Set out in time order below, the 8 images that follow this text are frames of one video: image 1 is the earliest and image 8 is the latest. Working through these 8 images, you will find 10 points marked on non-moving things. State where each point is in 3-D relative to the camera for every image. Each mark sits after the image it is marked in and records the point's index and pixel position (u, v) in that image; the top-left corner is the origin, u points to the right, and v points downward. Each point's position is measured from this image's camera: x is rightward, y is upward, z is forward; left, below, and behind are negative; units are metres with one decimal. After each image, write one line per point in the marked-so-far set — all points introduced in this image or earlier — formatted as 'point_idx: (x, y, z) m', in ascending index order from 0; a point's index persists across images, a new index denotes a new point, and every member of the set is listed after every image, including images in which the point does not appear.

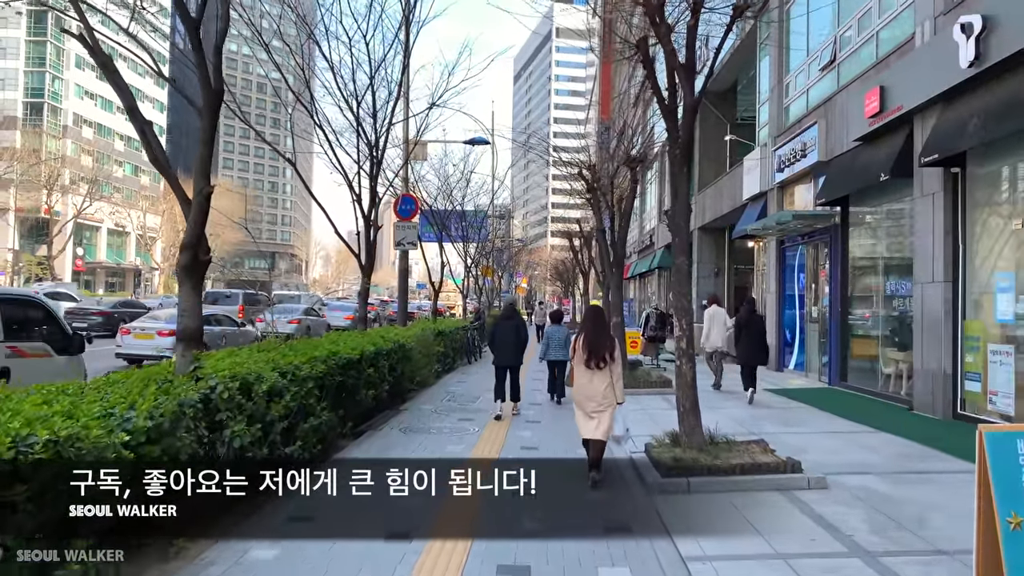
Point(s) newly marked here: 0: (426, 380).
0: (-1.4, -1.4, +12.9) m
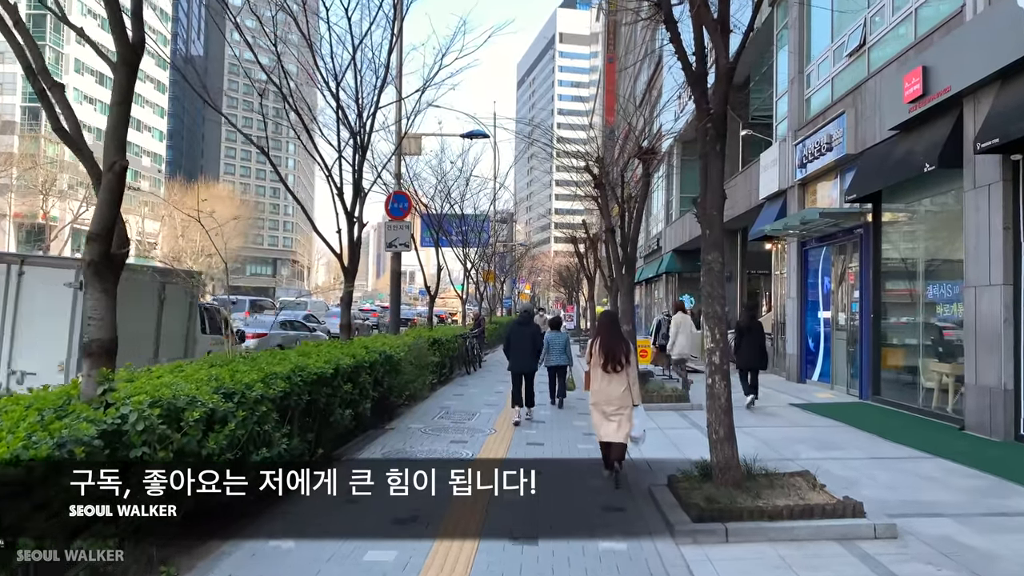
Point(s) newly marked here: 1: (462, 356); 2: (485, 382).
0: (-1.4, -1.5, +11.8) m
1: (-1.0, -1.4, +16.7) m
2: (-0.5, -1.8, +15.5) m
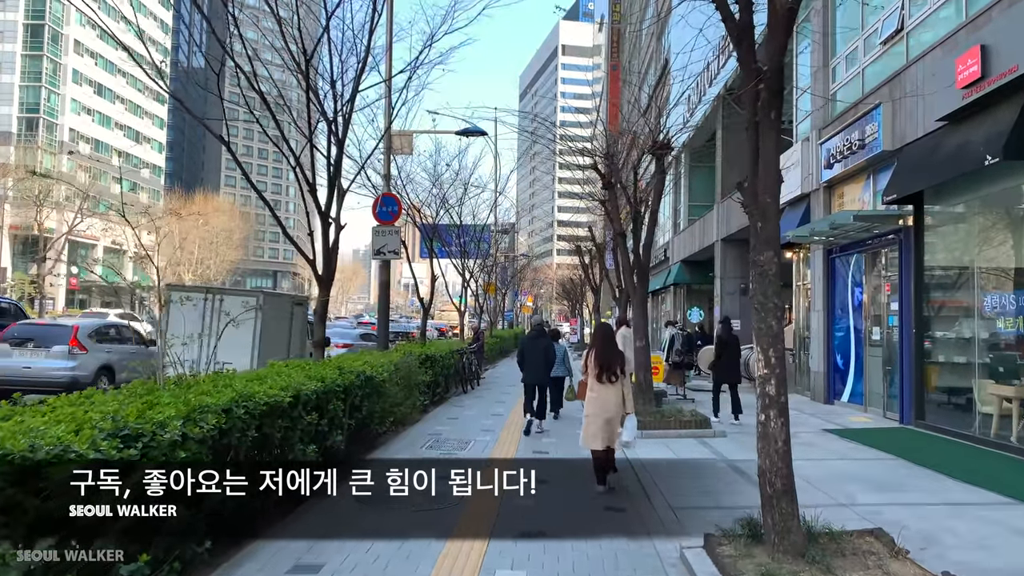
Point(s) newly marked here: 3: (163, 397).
0: (-1.4, -1.7, +10.5) m
1: (-1.0, -1.6, +15.5) m
2: (-0.5, -2.0, +14.2) m
3: (-2.0, -0.6, +4.7) m
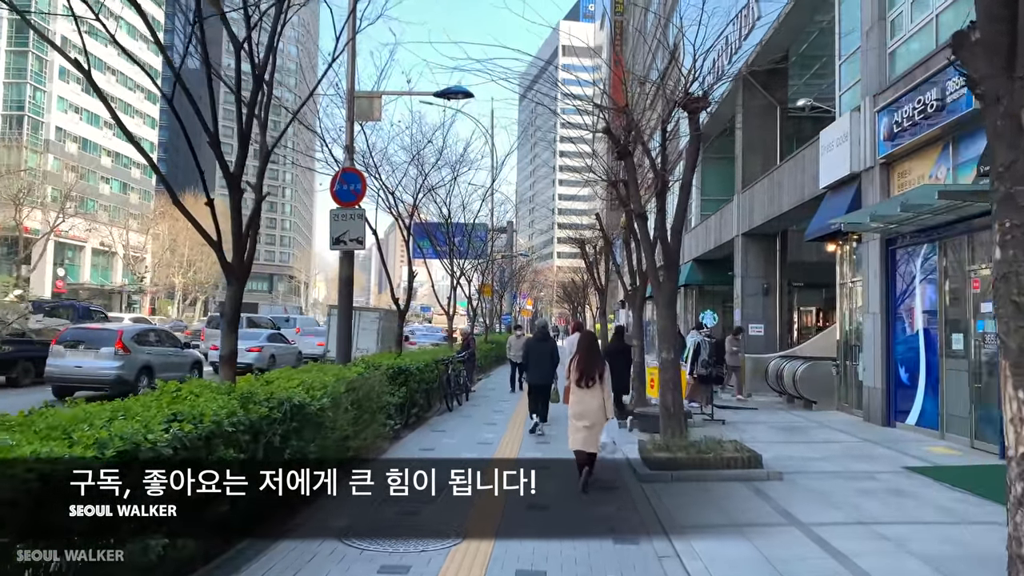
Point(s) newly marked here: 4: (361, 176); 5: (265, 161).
0: (-1.5, -1.6, +8.1) m
1: (-1.1, -1.6, +13.1) m
2: (-0.6, -1.9, +11.8) m
3: (-2.1, -0.6, +2.3) m
4: (-1.9, +1.4, +10.1) m
5: (-2.1, +1.0, +6.7) m
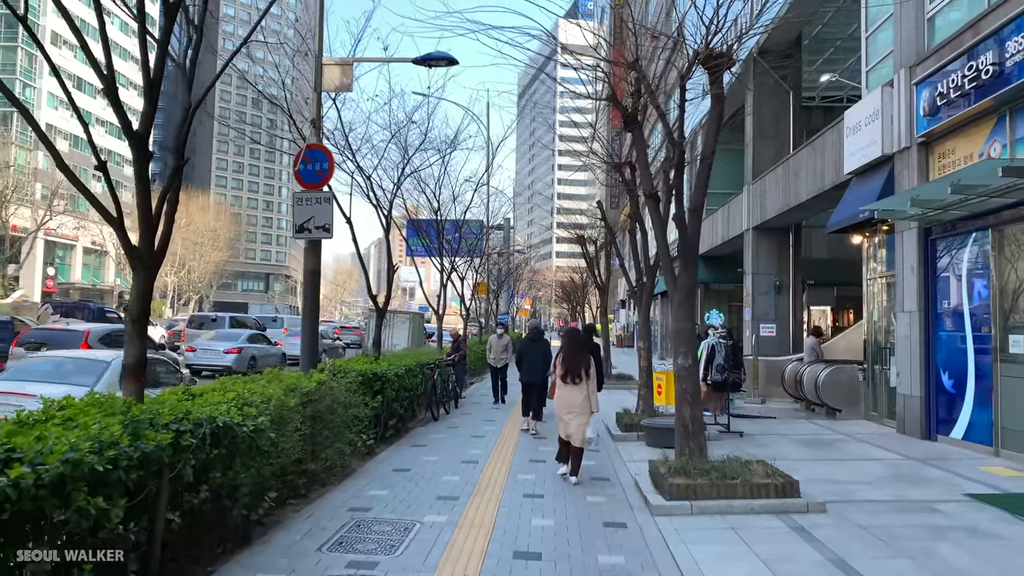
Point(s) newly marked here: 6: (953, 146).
0: (-1.6, -1.6, +6.8) m
1: (-1.2, -1.5, +11.8) m
2: (-0.7, -1.9, +10.5) m
3: (-2.2, -0.5, +1.0) m
4: (-2.0, +1.4, +8.8) m
5: (-2.2, +1.1, +5.4) m
6: (+5.2, +1.7, +9.4) m
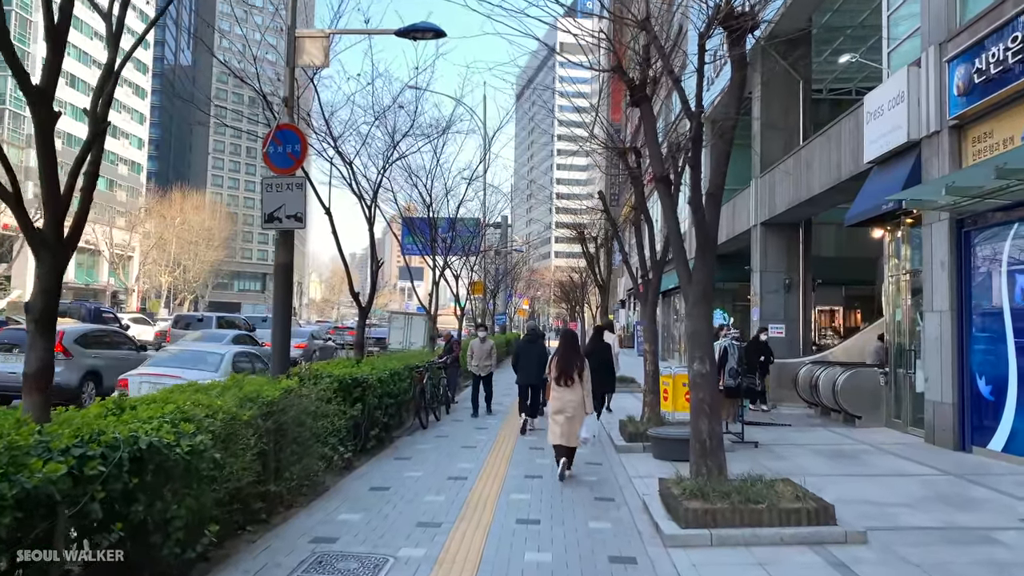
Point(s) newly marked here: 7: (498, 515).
0: (-1.7, -1.5, +5.9) m
1: (-1.3, -1.5, +10.9) m
2: (-0.8, -1.8, +9.6) m
3: (-2.3, -0.5, +0.2) m
4: (-2.0, +1.5, +7.9) m
5: (-2.2, +1.1, +4.5) m
6: (+5.1, +1.7, +8.6) m
7: (-0.1, -1.7, +6.2) m
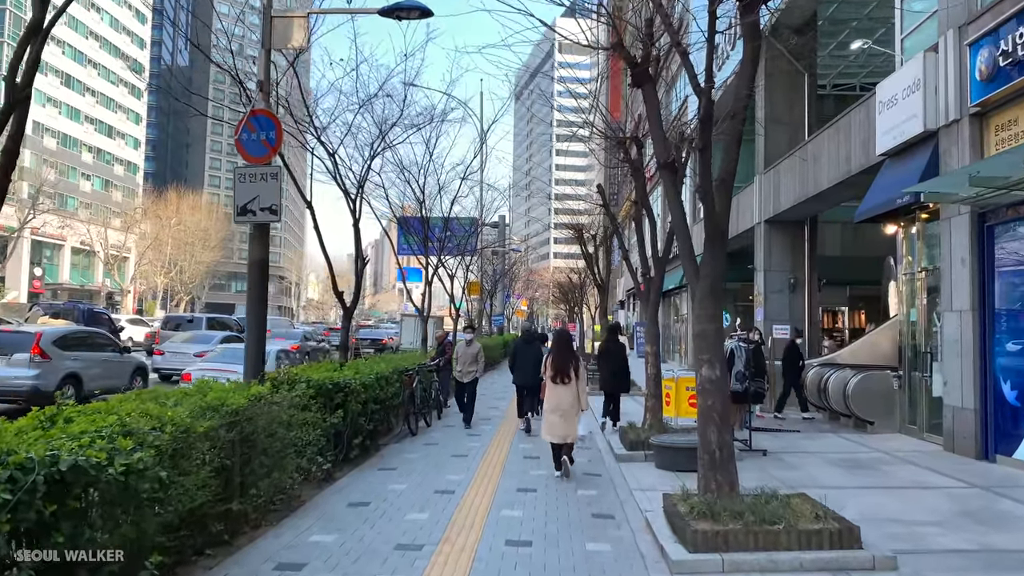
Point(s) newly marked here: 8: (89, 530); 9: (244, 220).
0: (-1.7, -1.5, +5.4) m
1: (-1.4, -1.5, +10.3) m
2: (-0.9, -1.8, +9.1) m
3: (-2.3, -0.4, -0.4) m
4: (-2.1, +1.5, +7.3) m
5: (-2.3, +1.2, +4.0) m
6: (+5.0, +1.7, +8.0) m
7: (-0.2, -1.7, +5.7) m
8: (-1.8, -1.0, +3.5) m
9: (-2.4, +0.6, +7.4) m
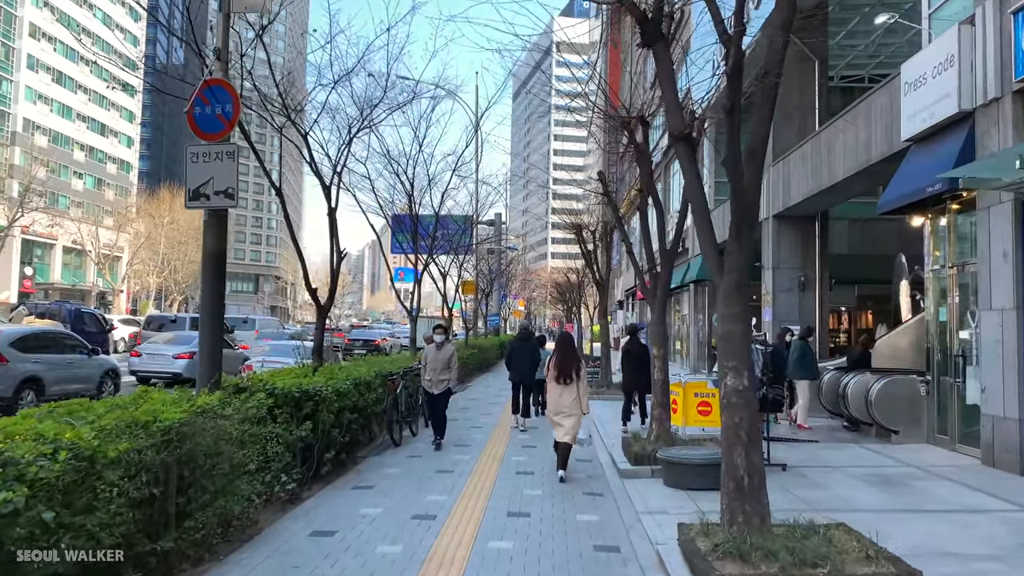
0: (-1.8, -1.5, +4.5) m
1: (-1.5, -1.5, +9.4) m
2: (-0.9, -1.8, +8.2) m
3: (-2.4, -0.4, -1.3) m
4: (-2.2, +1.5, +6.4) m
5: (-2.3, +1.2, +3.1) m
6: (+4.9, +1.8, +7.1) m
7: (-0.3, -1.7, +4.8) m
8: (-1.9, -1.0, +2.6) m
9: (-2.5, +0.7, +6.5) m
